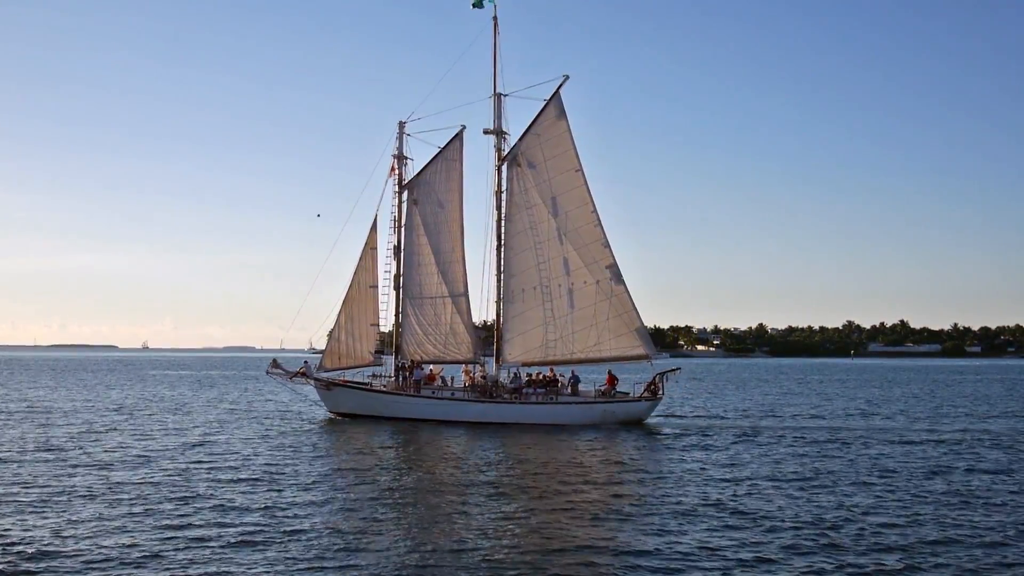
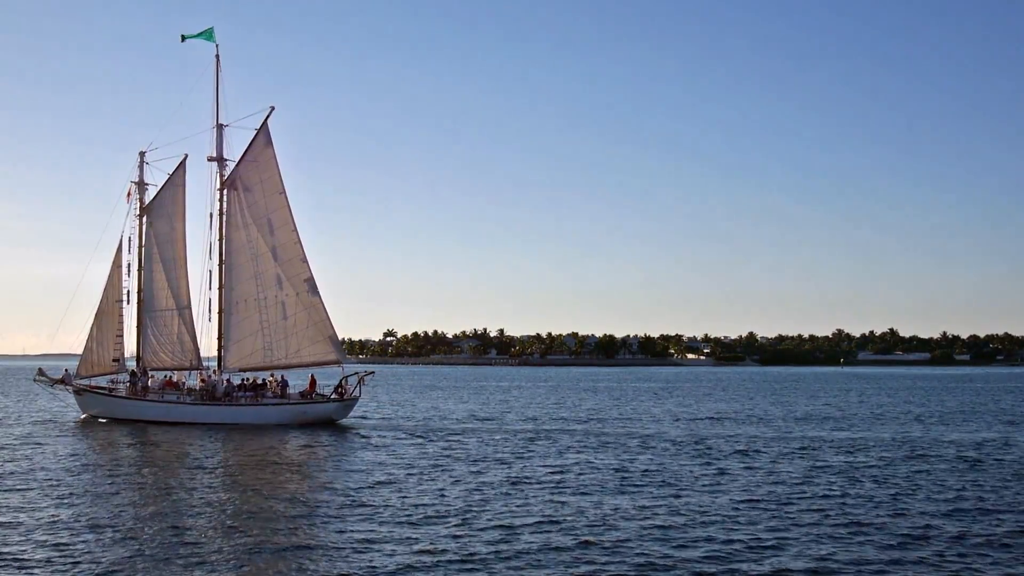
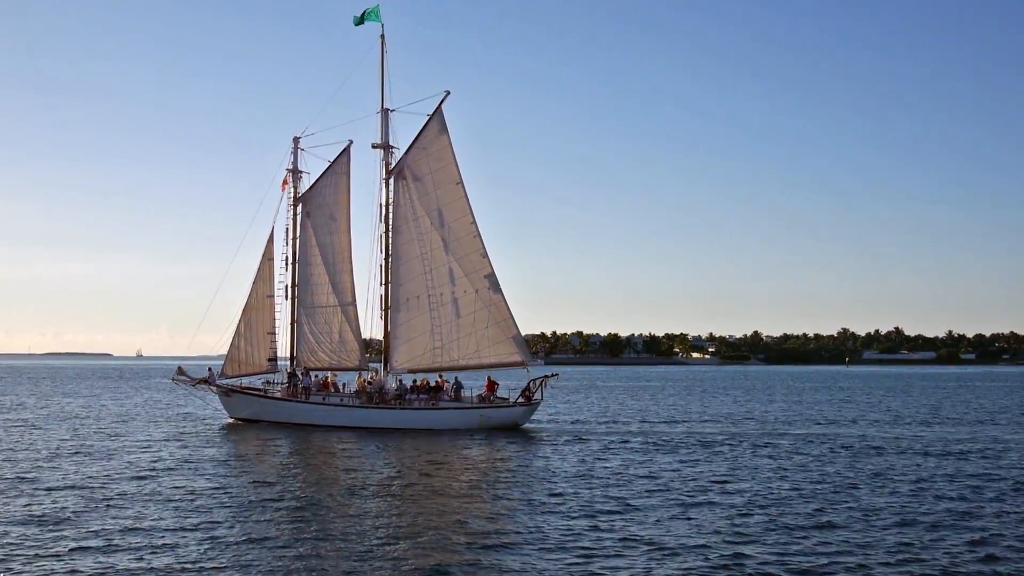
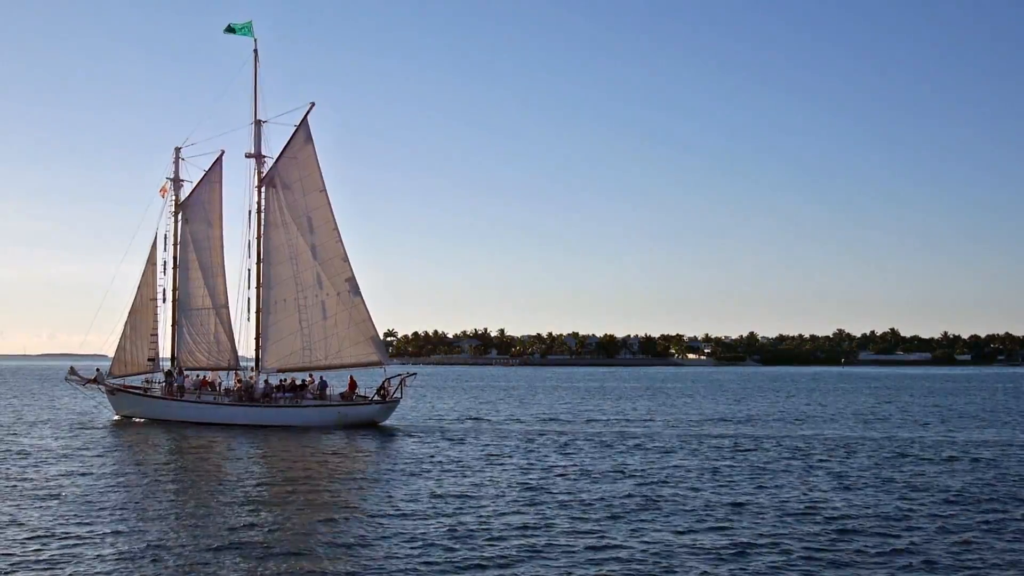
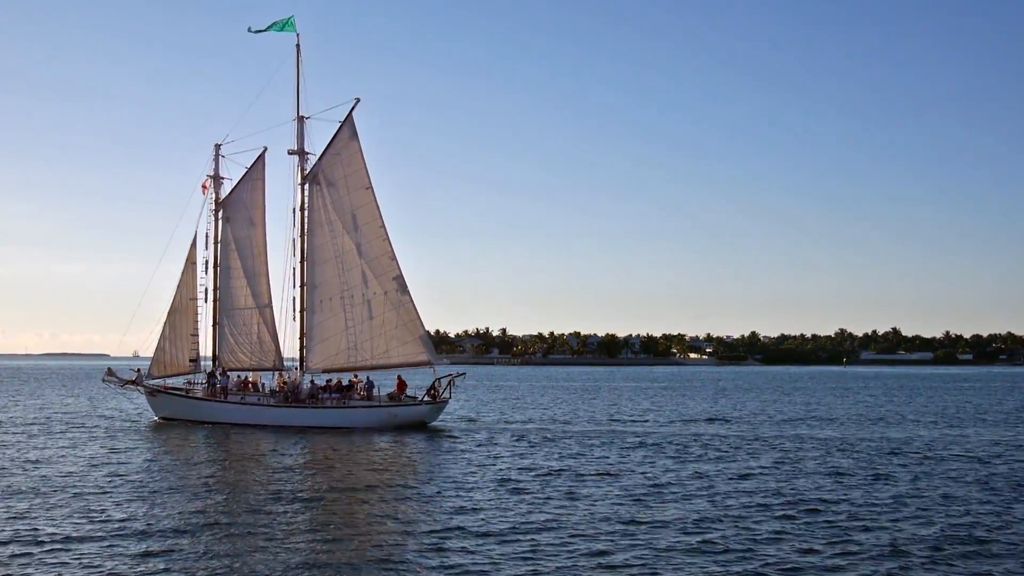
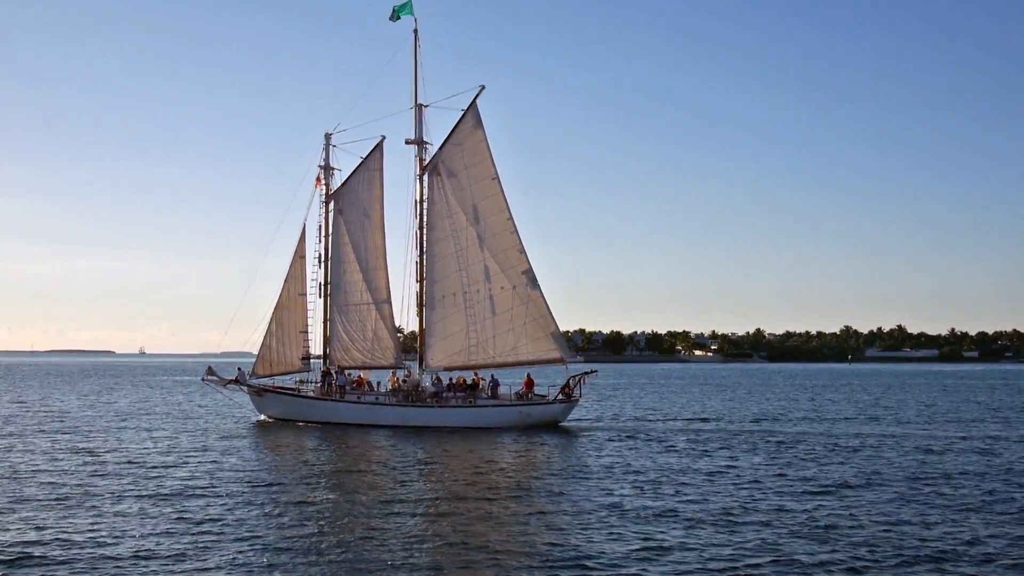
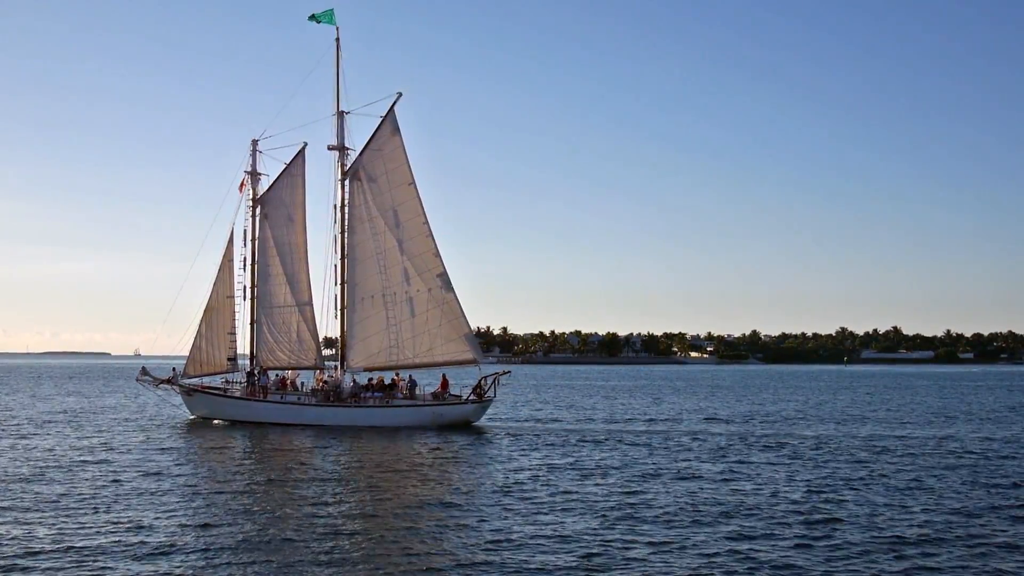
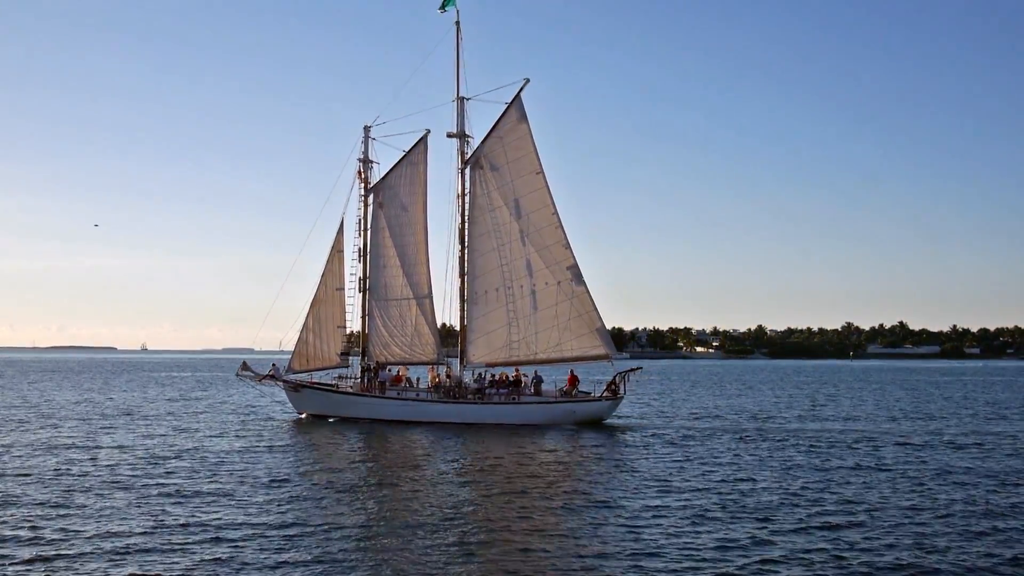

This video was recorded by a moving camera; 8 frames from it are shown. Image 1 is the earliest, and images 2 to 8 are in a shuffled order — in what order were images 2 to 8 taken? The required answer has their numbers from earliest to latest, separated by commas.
8, 6, 3, 7, 5, 4, 2
